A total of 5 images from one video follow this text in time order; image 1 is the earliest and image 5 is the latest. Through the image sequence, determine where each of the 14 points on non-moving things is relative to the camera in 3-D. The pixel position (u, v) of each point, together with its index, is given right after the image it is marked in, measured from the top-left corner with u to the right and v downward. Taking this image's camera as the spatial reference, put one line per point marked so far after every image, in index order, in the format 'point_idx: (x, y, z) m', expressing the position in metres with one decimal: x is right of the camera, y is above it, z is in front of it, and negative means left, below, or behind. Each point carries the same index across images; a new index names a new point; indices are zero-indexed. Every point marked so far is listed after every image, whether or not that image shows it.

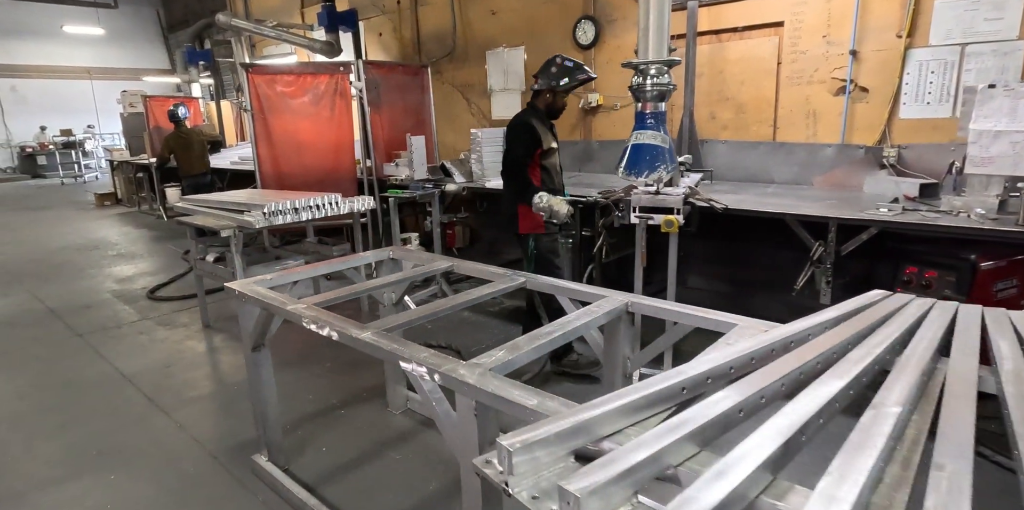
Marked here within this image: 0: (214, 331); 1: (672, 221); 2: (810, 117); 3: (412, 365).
0: (-1.9, -0.5, +3.5) m
1: (+0.7, +0.1, +2.3) m
2: (+1.9, +0.9, +3.5) m
3: (-0.2, -0.3, +1.3) m
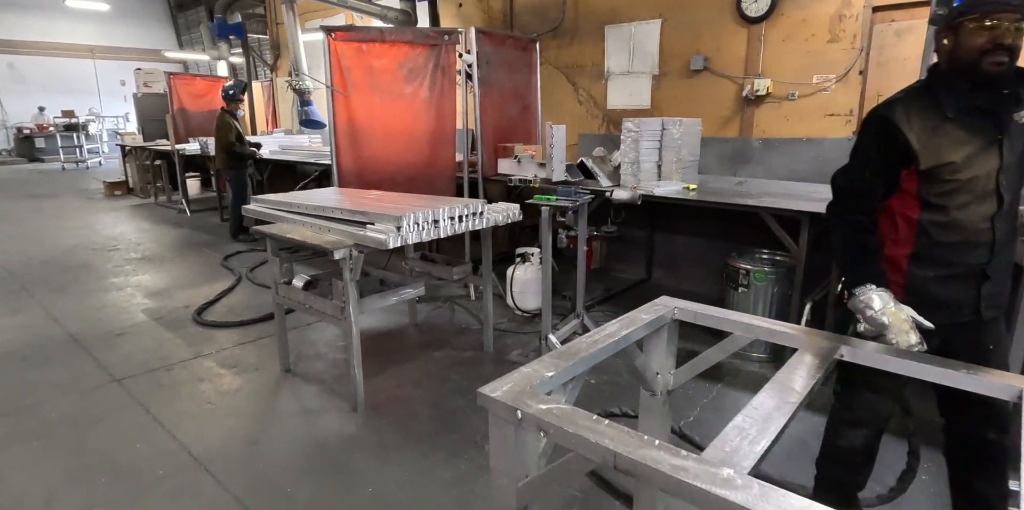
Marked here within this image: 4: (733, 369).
0: (-1.0, -0.6, +2.6) m
1: (+1.6, 0.0, +1.5) m
2: (+2.8, +0.7, +2.6) m
3: (+0.7, -0.4, +0.4) m
4: (+1.1, -0.6, +2.8) m
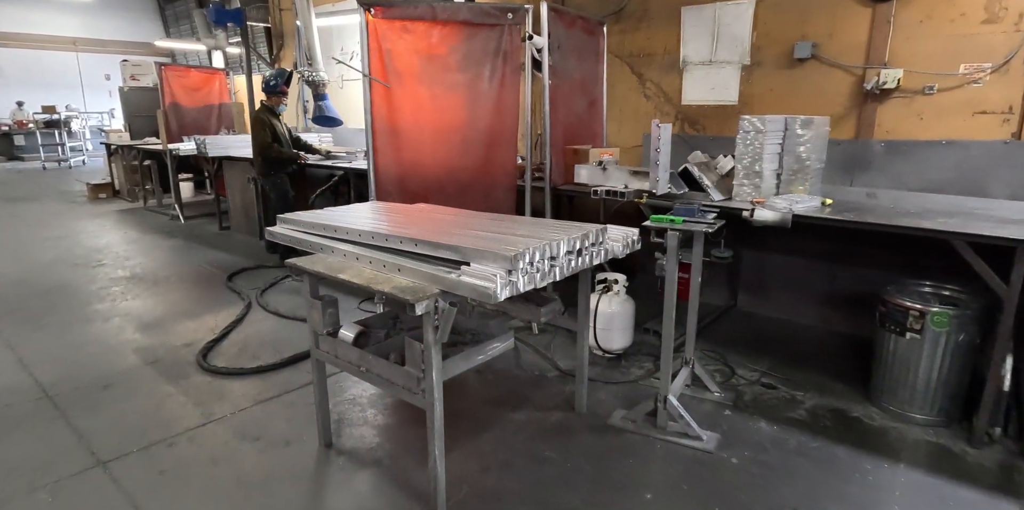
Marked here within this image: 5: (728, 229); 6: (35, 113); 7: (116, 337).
0: (-0.6, -0.7, +2.0) m
1: (+2.0, -0.2, +0.8) m
2: (+3.2, +0.5, +2.0) m
3: (+1.2, -0.6, -0.2) m
4: (+1.5, -0.7, +2.2) m
5: (+1.3, +0.2, +3.4) m
6: (-9.6, +2.8, +11.2) m
7: (-2.2, -0.5, +3.1) m
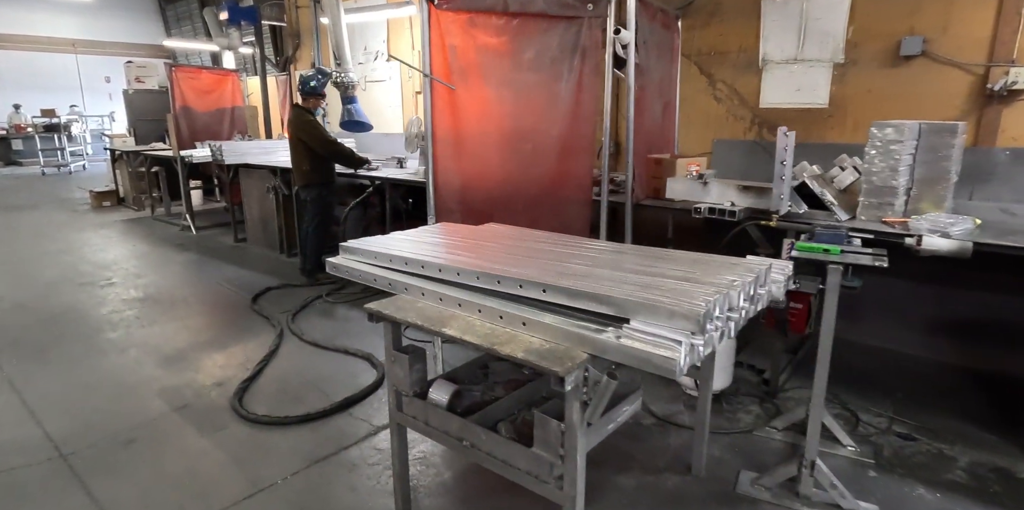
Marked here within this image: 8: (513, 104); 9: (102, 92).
0: (-0.2, -0.9, +1.6) m
1: (+2.4, -0.3, +0.5) m
2: (+3.6, +0.4, +1.7) m
3: (+1.5, -0.7, -0.6) m
4: (+1.9, -0.8, +1.8) m
5: (+1.7, 0.0, +3.1) m
6: (-9.3, +2.7, +10.8) m
7: (-1.9, -0.6, +2.7) m
8: (0.0, +0.7, +2.5) m
9: (-8.9, +3.5, +12.0) m
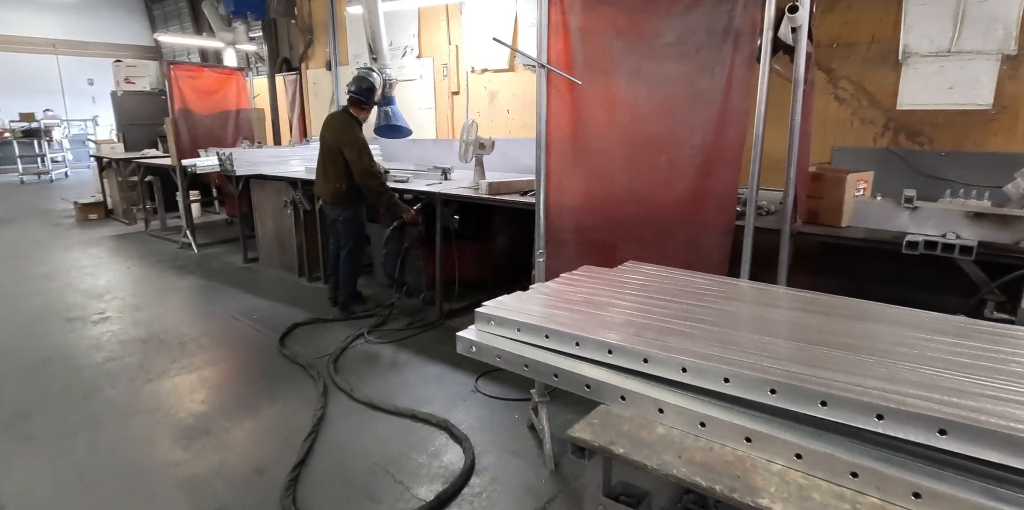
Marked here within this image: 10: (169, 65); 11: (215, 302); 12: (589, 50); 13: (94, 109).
0: (+0.3, -1.0, +1.0) m
1: (+2.9, -0.4, 0.0) m
2: (+4.1, +0.3, +1.2) m
3: (+2.1, -0.8, -1.1) m
4: (+2.4, -1.0, +1.2) m
5: (+2.2, -0.1, +2.5) m
6: (-9.0, +2.4, +10.0) m
7: (-1.4, -0.8, +2.1) m
8: (+0.5, +0.5, +2.0) m
9: (-8.6, +3.2, +11.3) m
10: (-3.2, +1.8, +5.2) m
11: (-2.0, -0.3, +3.8) m
12: (+0.3, +0.7, +1.8) m
13: (-8.6, +3.0, +11.5) m
